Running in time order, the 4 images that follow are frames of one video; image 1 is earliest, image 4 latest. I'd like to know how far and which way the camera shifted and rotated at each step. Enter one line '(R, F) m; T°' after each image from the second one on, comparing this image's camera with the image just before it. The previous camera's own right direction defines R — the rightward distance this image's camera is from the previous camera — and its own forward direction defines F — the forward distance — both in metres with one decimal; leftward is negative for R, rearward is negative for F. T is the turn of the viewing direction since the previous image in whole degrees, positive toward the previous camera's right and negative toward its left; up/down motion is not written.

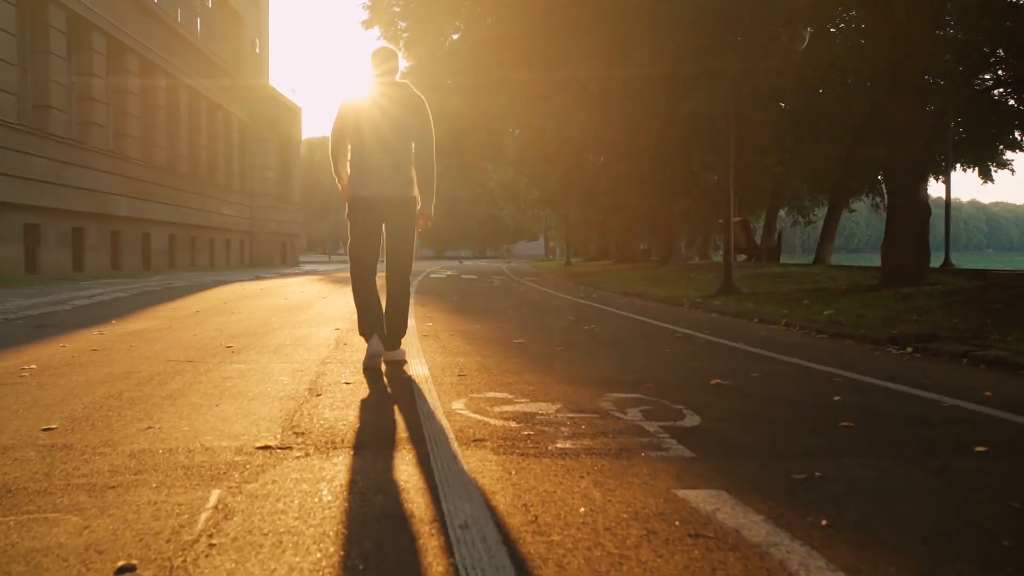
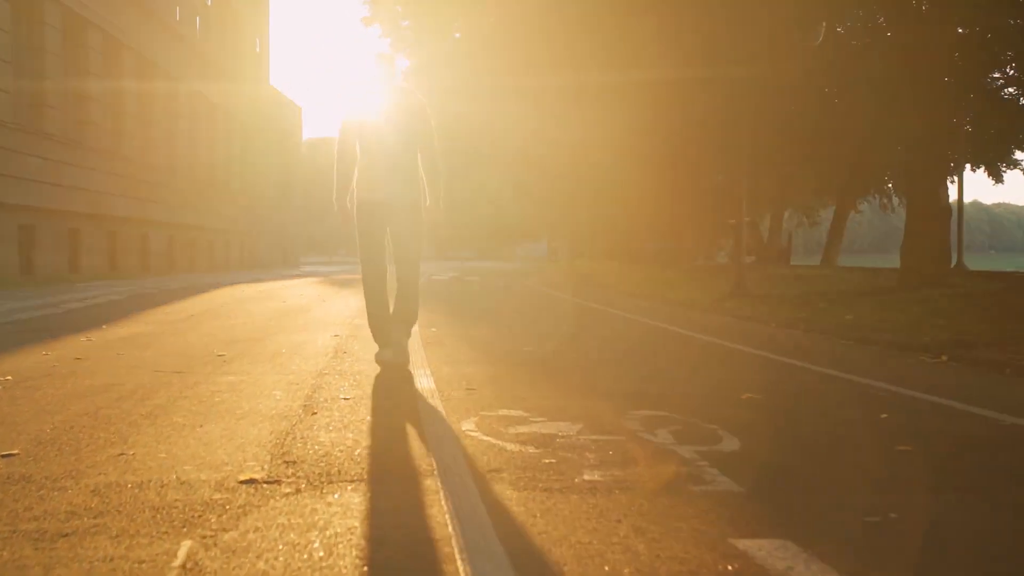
(-0.1, +0.6) m; 0°
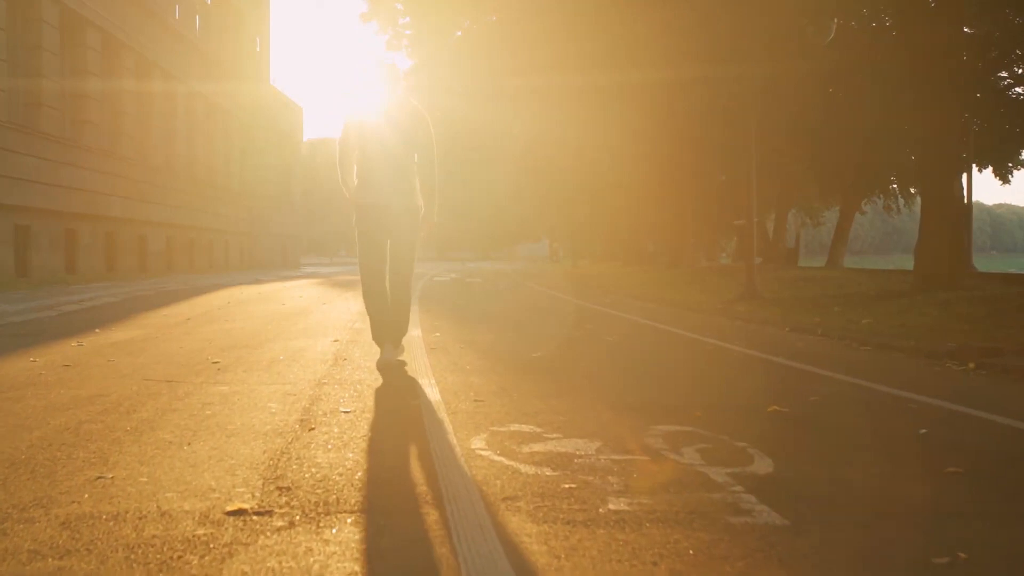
(-0.1, +0.4) m; 0°
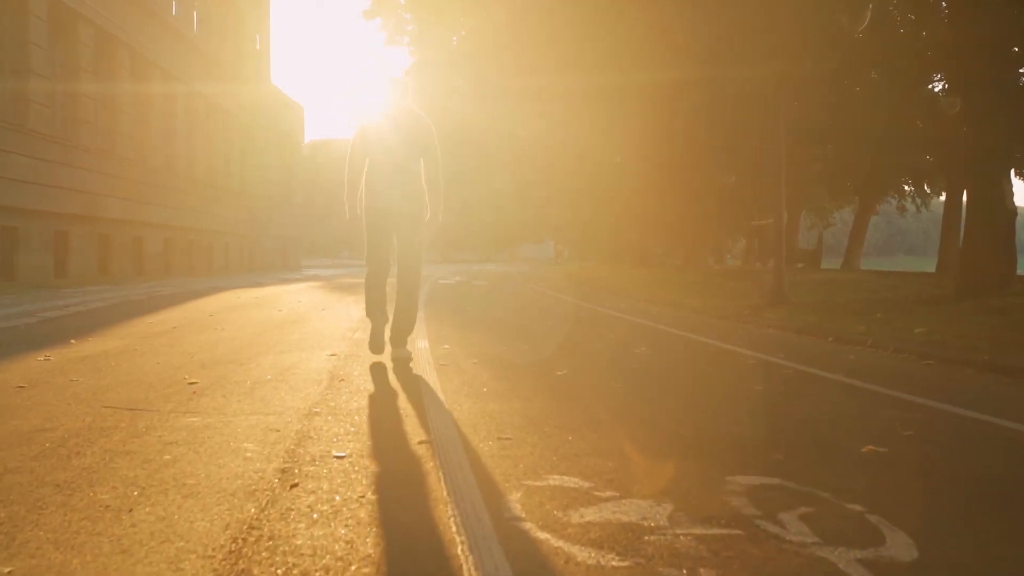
(-0.2, +1.3) m; 0°
